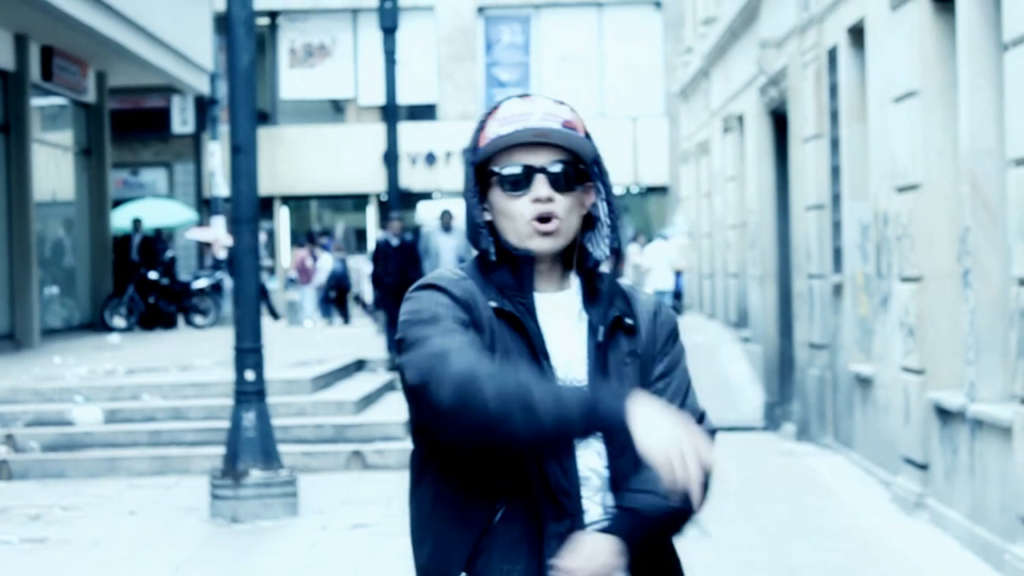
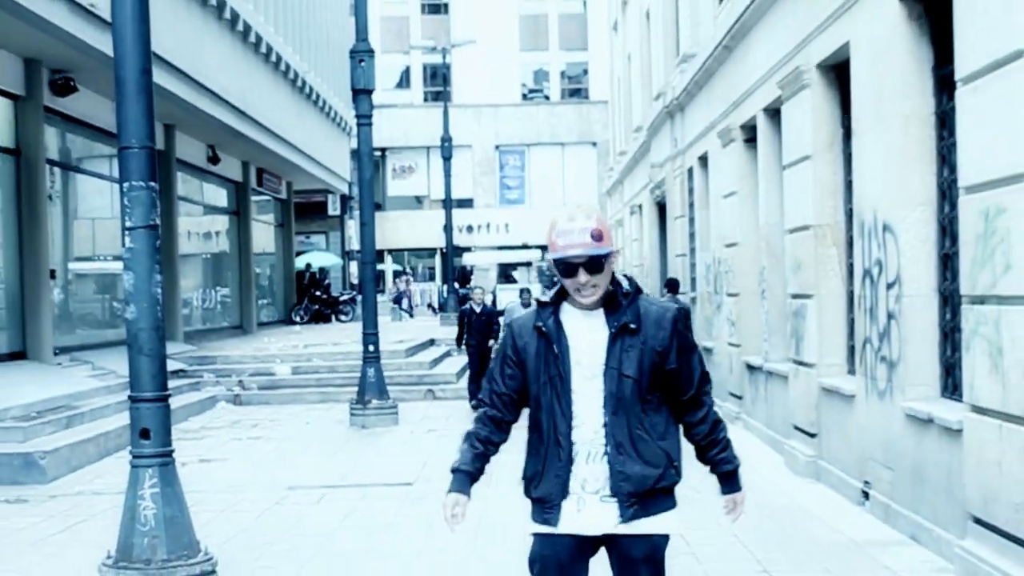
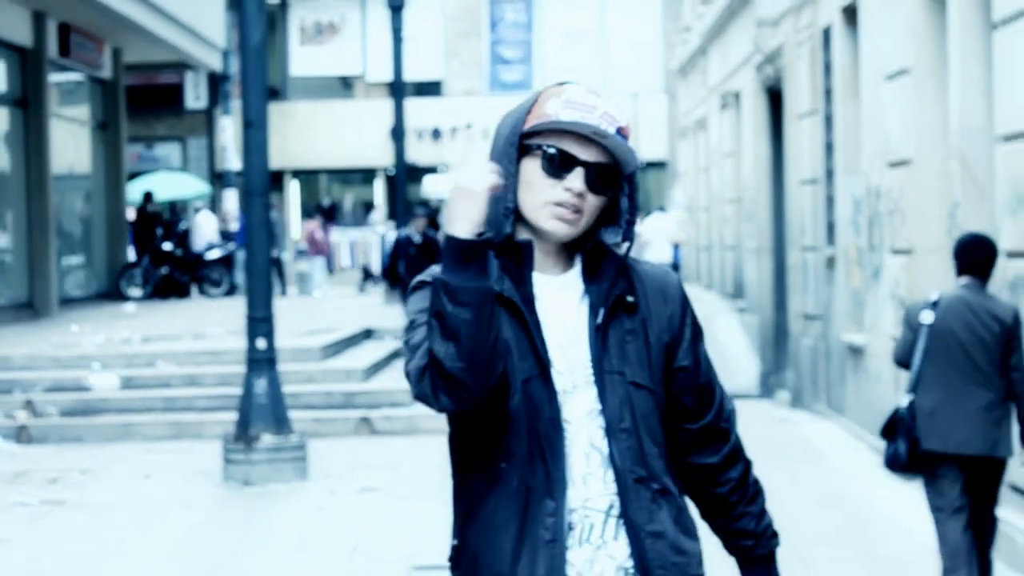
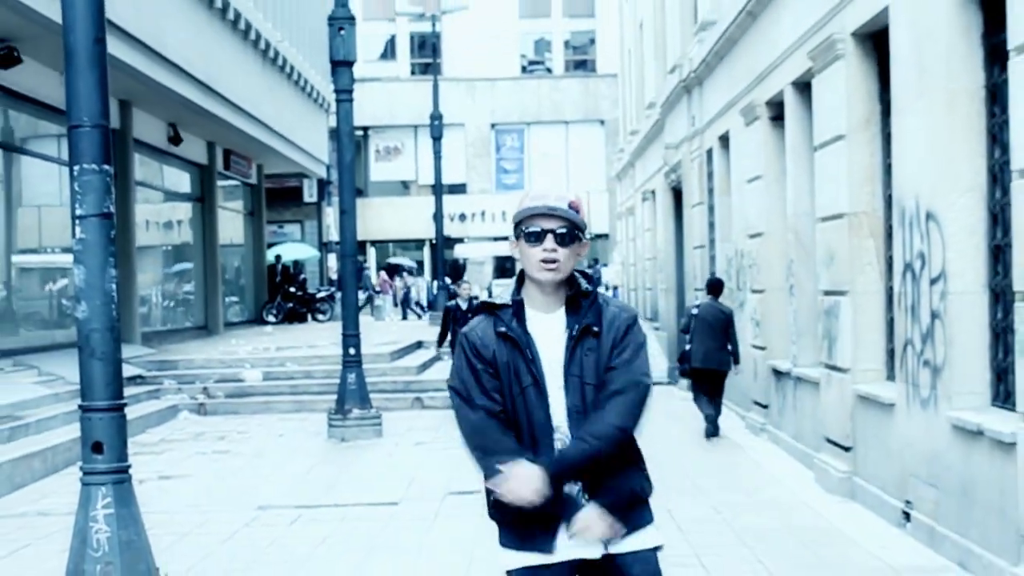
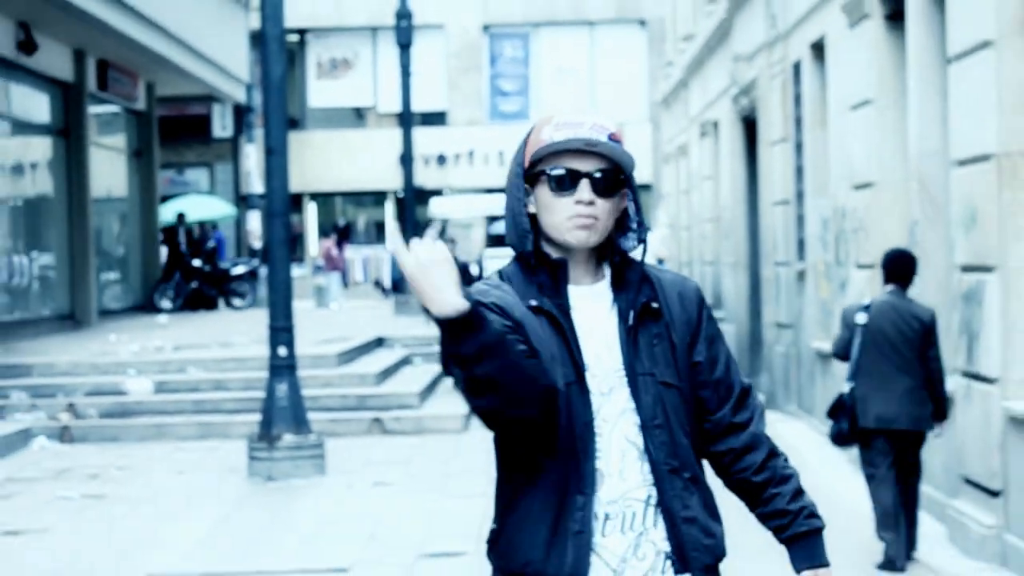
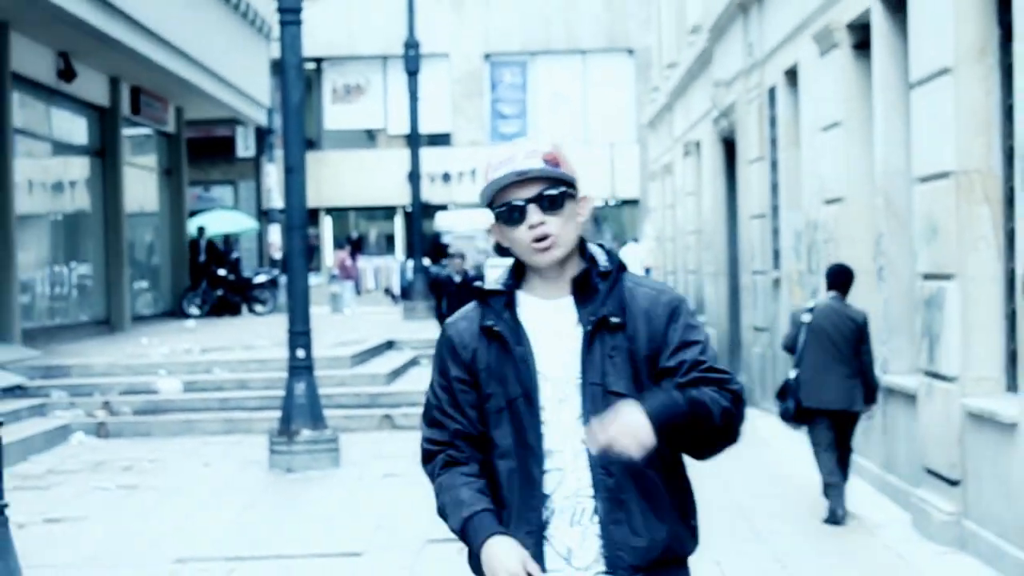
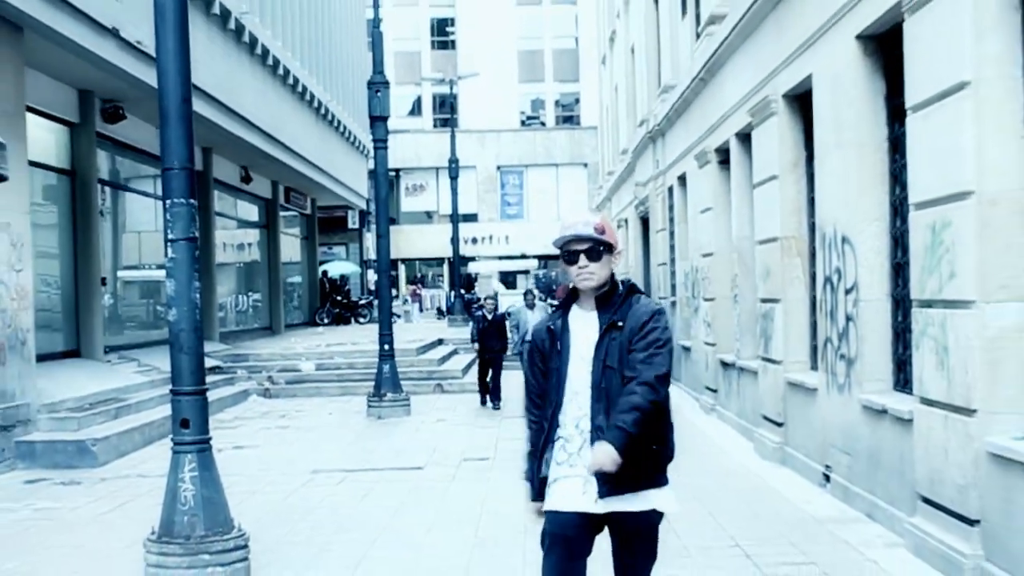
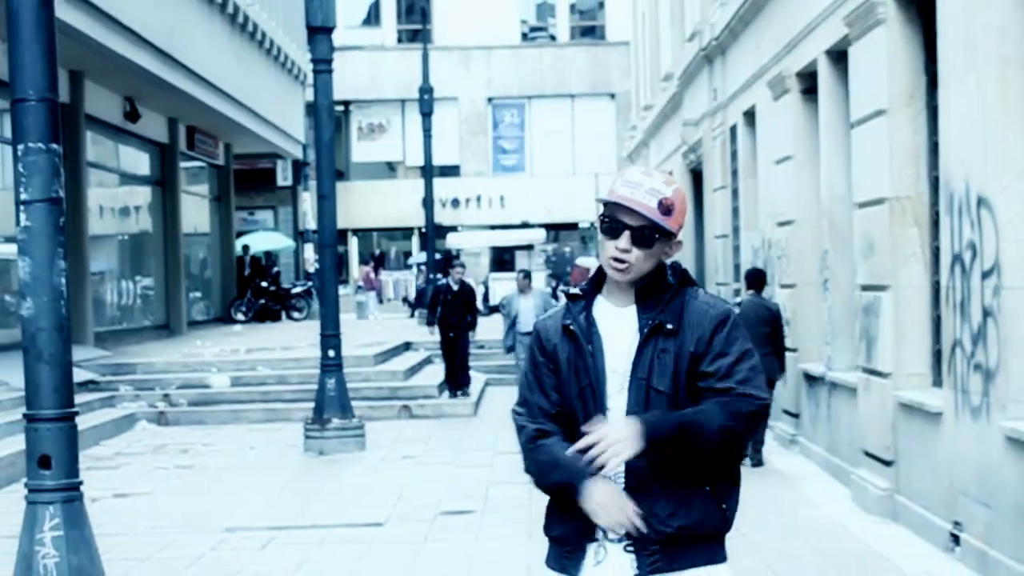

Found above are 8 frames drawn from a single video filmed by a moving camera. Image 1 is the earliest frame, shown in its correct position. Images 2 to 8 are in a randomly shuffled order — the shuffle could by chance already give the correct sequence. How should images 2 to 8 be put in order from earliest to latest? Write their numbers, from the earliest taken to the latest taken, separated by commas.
3, 5, 6, 8, 4, 2, 7
